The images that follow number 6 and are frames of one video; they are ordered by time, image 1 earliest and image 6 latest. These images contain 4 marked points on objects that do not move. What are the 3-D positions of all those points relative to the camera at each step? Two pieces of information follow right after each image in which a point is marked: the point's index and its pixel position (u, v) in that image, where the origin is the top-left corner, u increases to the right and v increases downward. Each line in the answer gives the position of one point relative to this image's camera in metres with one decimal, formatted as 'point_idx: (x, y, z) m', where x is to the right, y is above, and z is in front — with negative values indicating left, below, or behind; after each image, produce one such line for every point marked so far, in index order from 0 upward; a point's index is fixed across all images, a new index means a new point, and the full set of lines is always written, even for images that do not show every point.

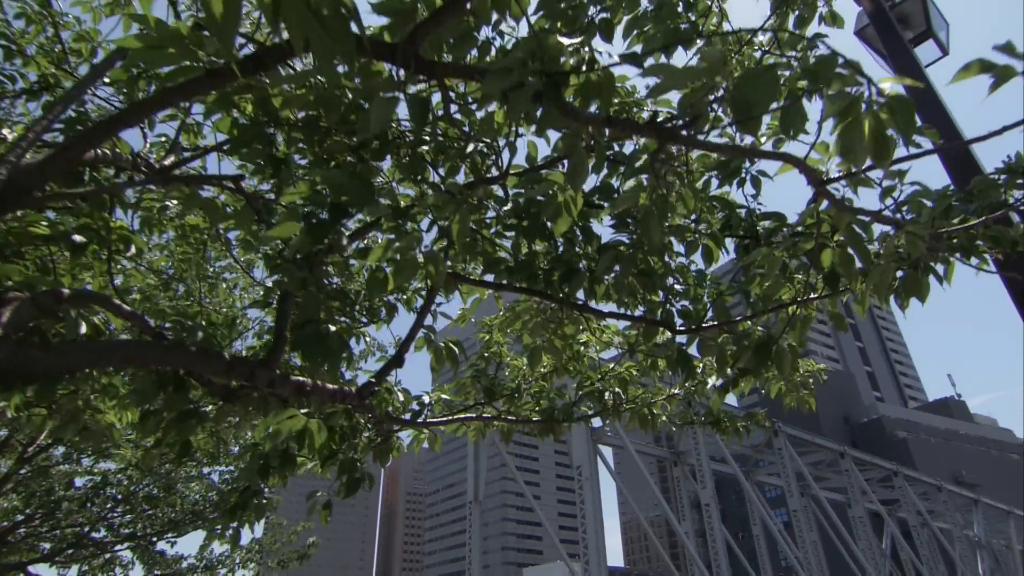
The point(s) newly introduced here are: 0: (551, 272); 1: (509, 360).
0: (+0.2, +0.1, +3.9) m
1: (0.0, -0.8, +6.3) m
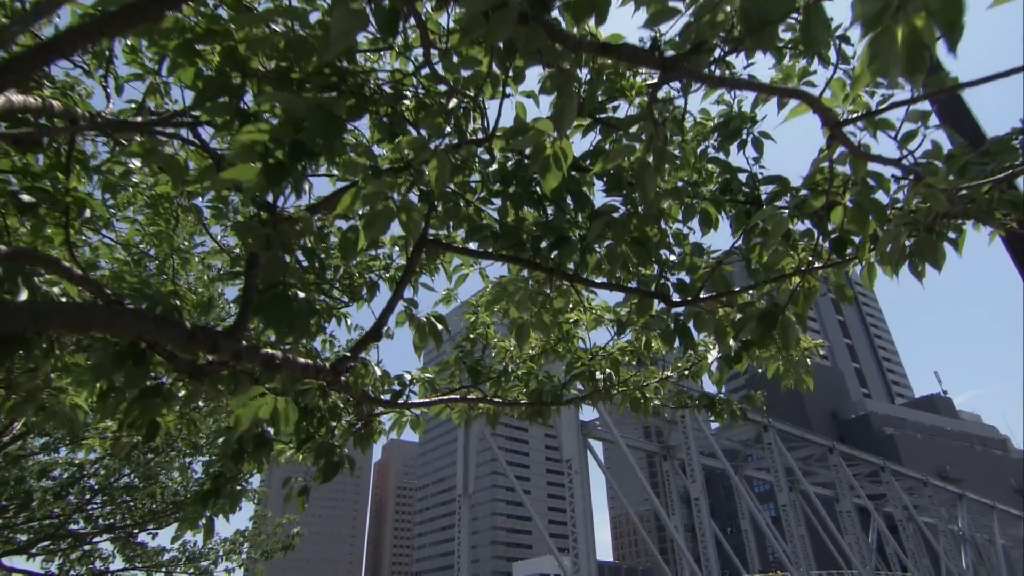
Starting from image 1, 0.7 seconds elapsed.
0: (+0.2, +0.3, +3.6) m
1: (-0.2, -0.5, +6.1) m
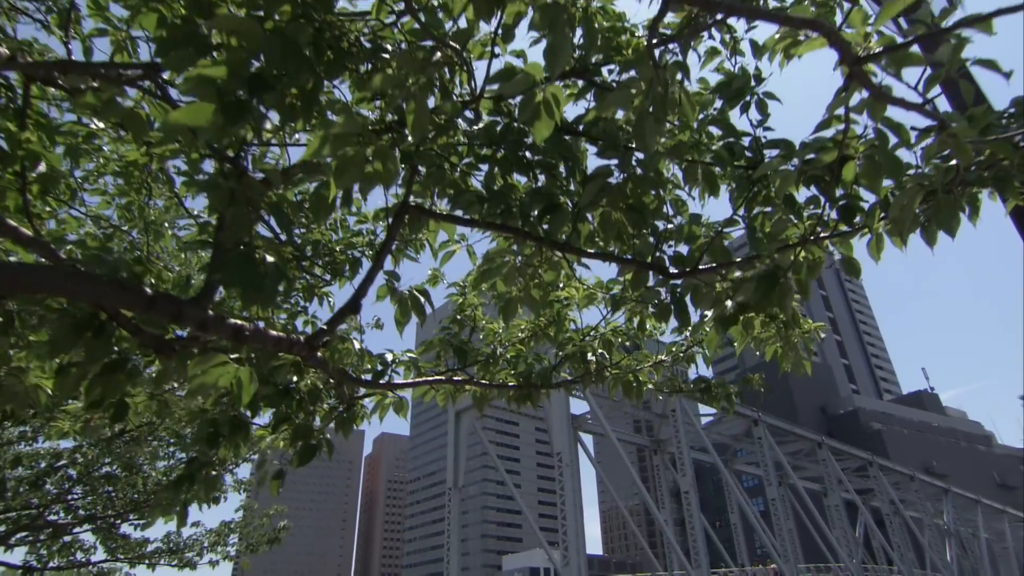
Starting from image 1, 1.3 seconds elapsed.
0: (+0.1, +0.5, +3.4) m
1: (-0.3, -0.3, +5.9) m
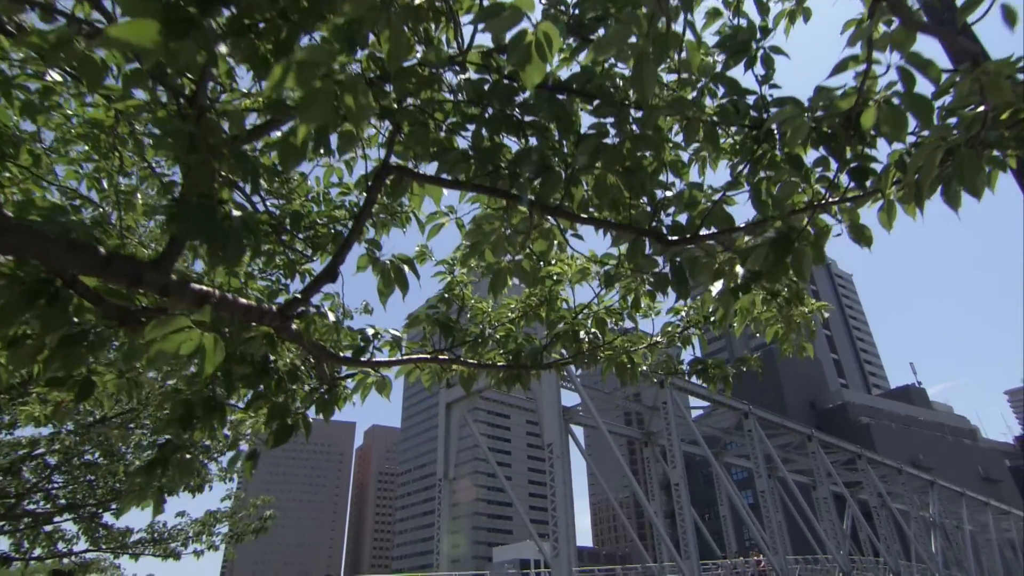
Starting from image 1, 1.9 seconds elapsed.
0: (0.0, +0.7, +3.2) m
1: (-0.4, -0.1, +5.6) m
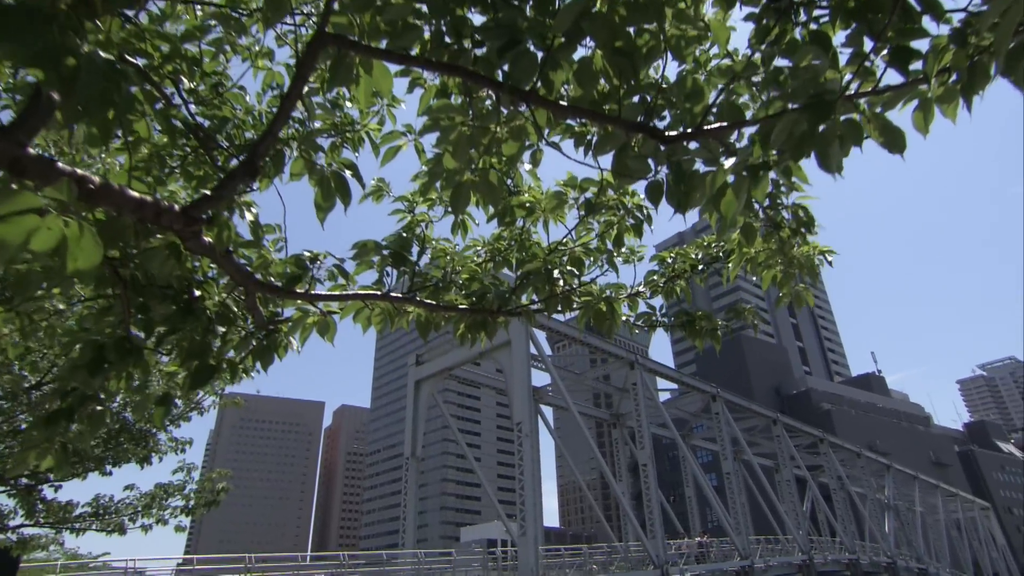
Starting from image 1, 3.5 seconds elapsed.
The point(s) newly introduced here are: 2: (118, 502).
0: (-0.1, +1.1, +2.5) m
1: (-0.6, +0.4, +5.0) m
2: (-9.5, -5.2, +14.6) m
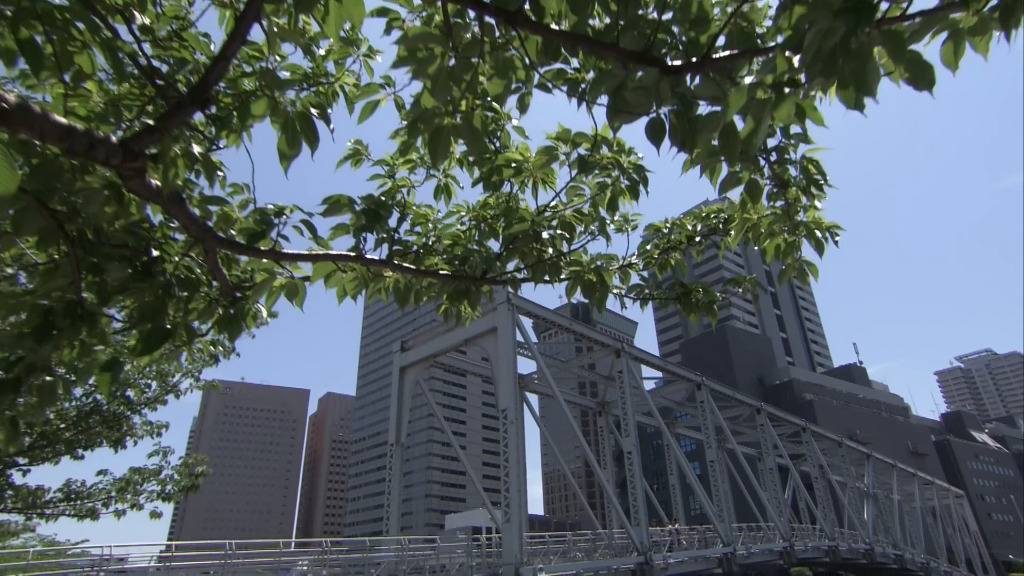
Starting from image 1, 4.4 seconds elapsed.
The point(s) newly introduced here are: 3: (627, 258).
0: (-0.2, +1.3, +2.2) m
1: (-0.7, +0.6, +4.7) m
2: (-9.9, -4.7, +14.1) m
3: (+0.9, +0.2, +4.8) m
